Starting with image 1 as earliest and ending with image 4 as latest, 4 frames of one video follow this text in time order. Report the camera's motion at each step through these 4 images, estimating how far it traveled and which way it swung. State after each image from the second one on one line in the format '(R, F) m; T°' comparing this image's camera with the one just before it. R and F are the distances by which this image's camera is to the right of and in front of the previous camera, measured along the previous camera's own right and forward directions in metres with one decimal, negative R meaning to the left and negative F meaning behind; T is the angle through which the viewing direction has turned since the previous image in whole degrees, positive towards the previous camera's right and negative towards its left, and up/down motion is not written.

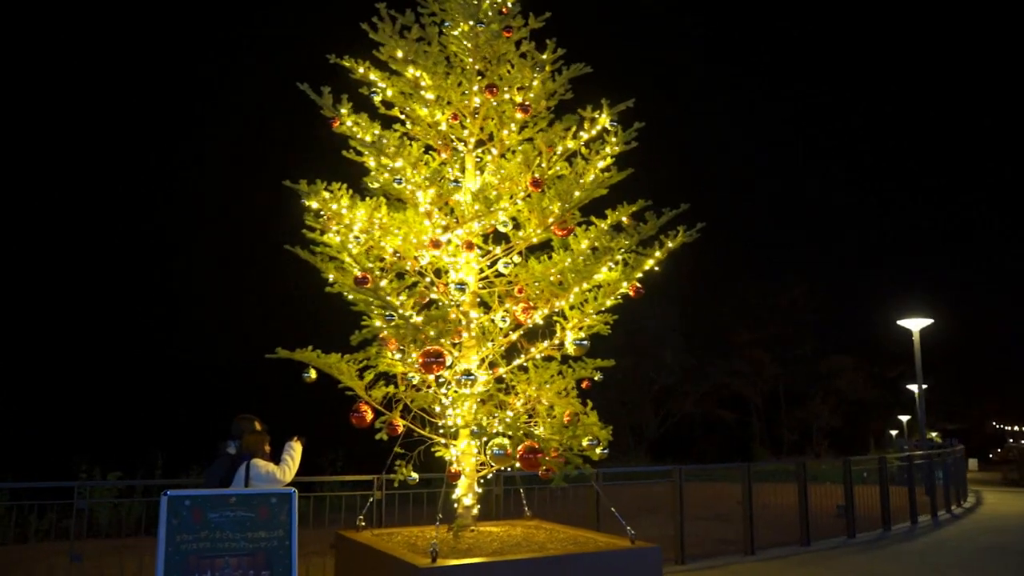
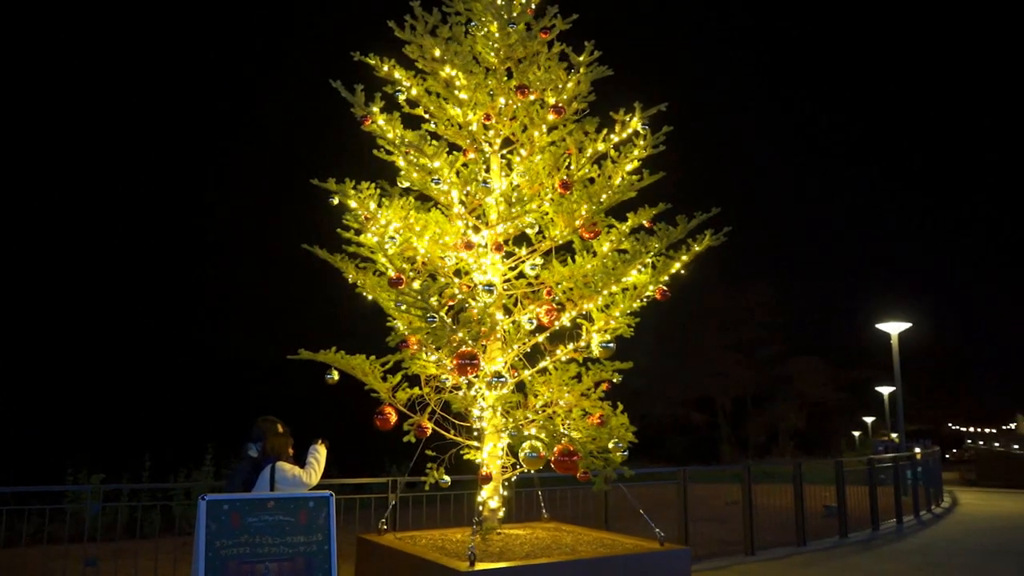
(-0.5, 0.0) m; +2°
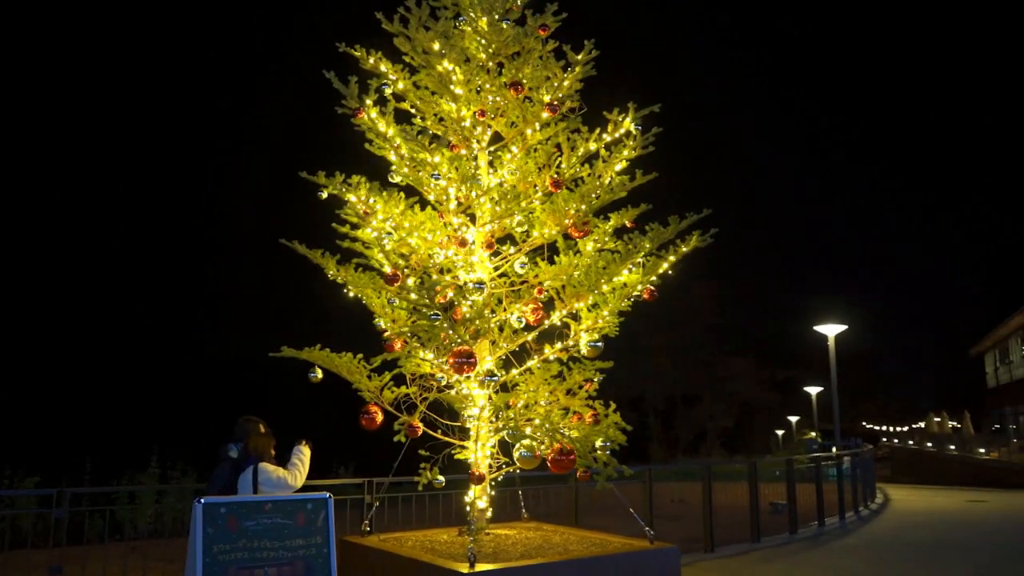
(-0.5, +0.1) m; +5°
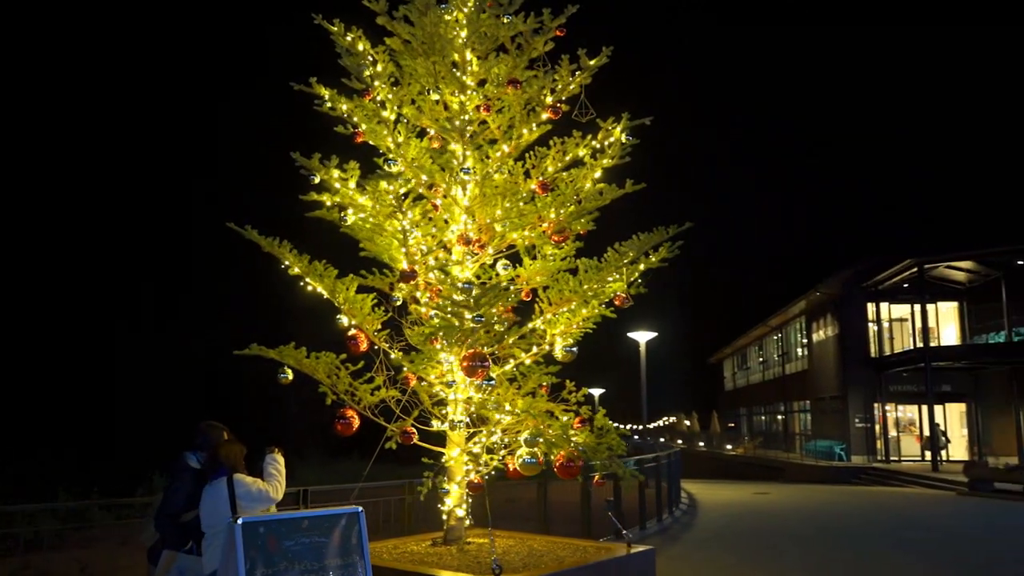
(-1.7, +0.4) m; +16°
